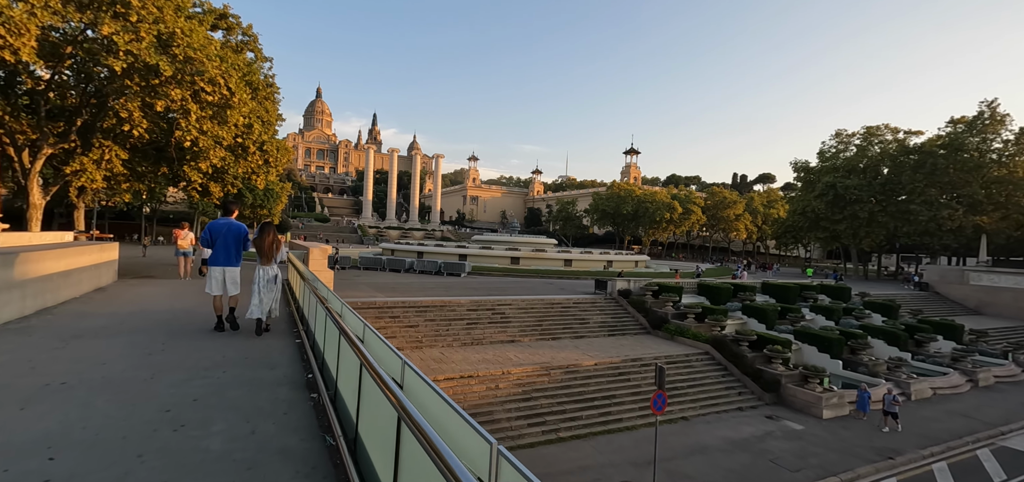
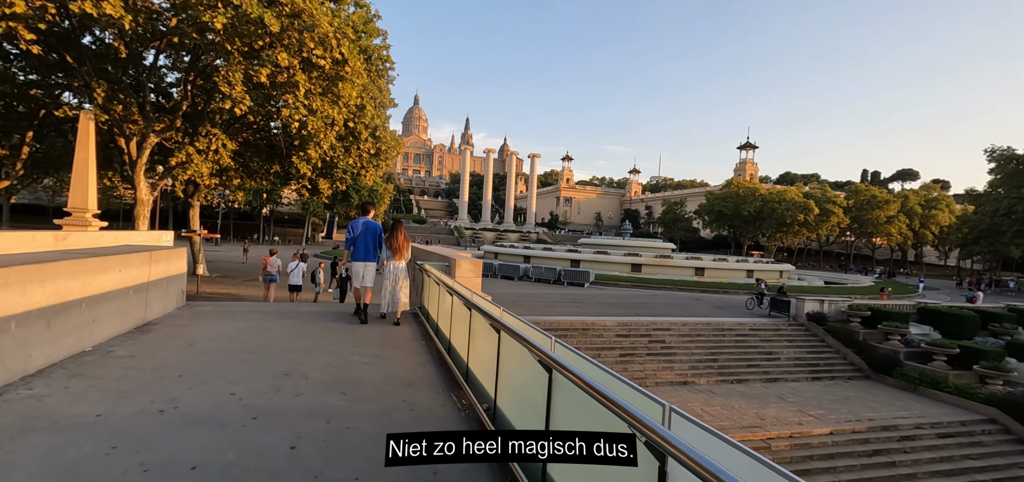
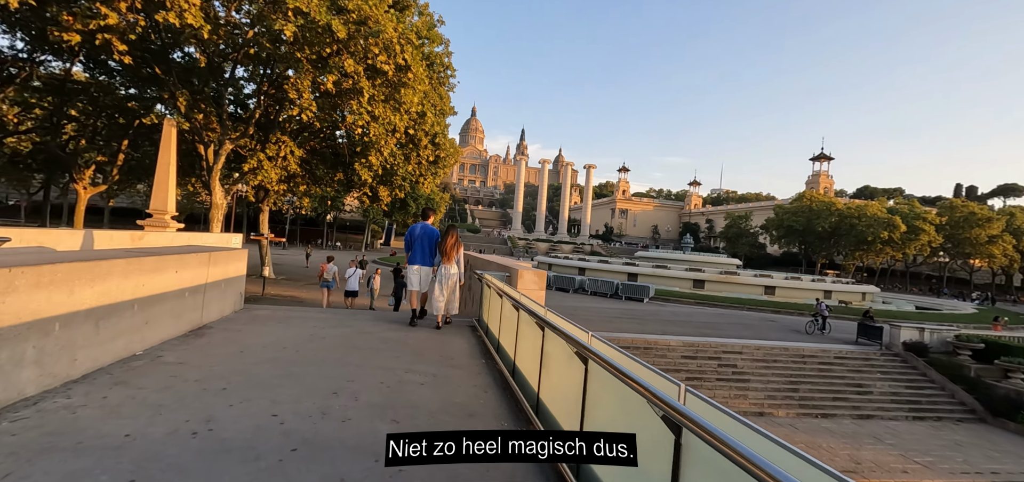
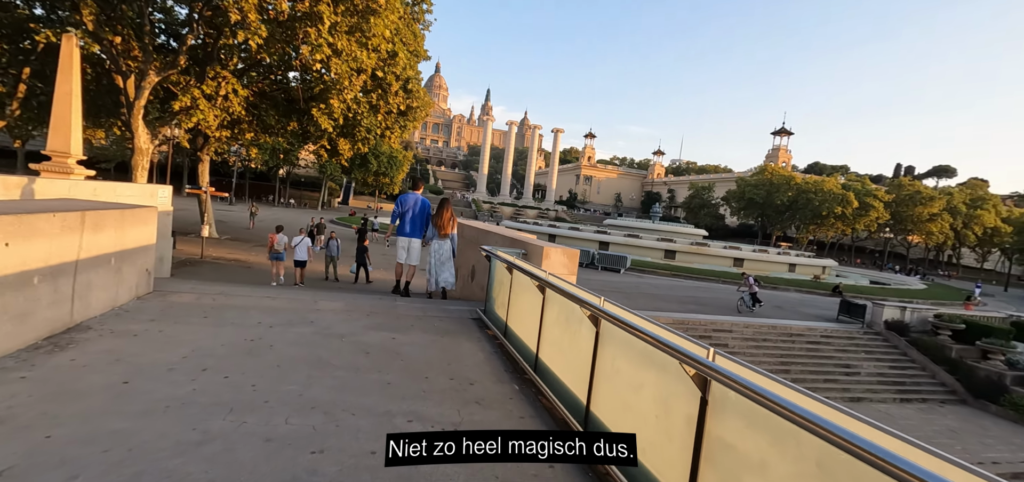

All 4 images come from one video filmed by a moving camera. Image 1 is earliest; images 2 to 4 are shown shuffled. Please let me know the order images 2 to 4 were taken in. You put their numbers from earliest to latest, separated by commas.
2, 3, 4
